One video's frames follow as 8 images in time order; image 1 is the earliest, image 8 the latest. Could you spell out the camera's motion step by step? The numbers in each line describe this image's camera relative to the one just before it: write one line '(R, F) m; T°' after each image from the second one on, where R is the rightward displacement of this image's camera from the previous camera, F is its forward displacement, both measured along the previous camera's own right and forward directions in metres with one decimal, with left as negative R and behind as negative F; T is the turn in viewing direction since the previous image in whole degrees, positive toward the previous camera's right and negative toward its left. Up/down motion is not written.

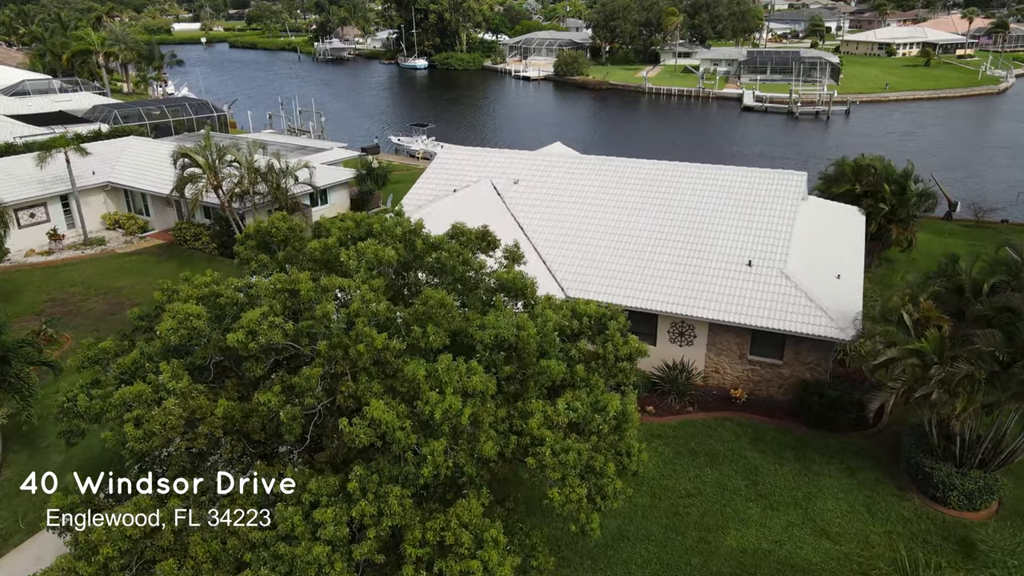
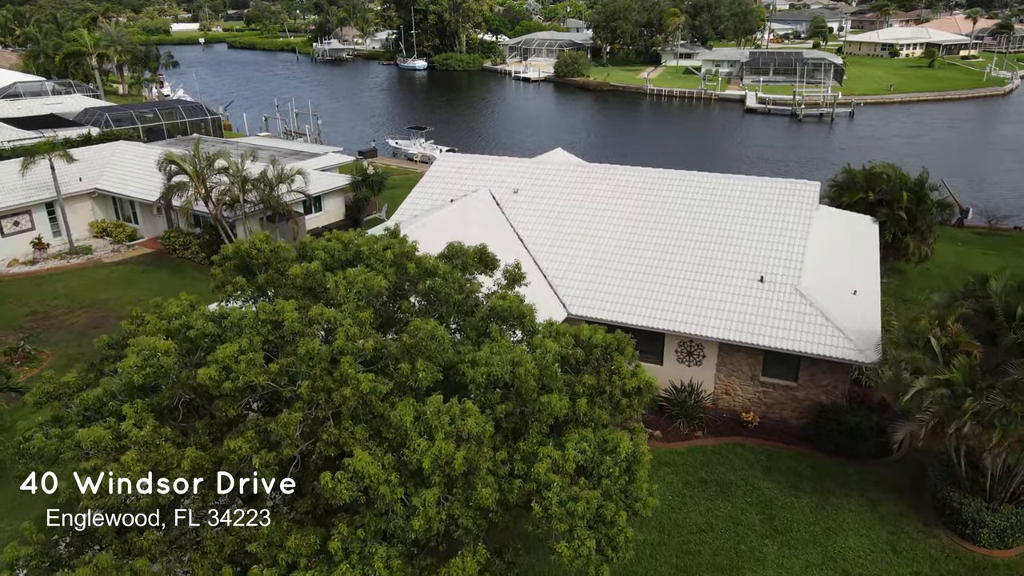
(0.0, +1.3) m; 0°
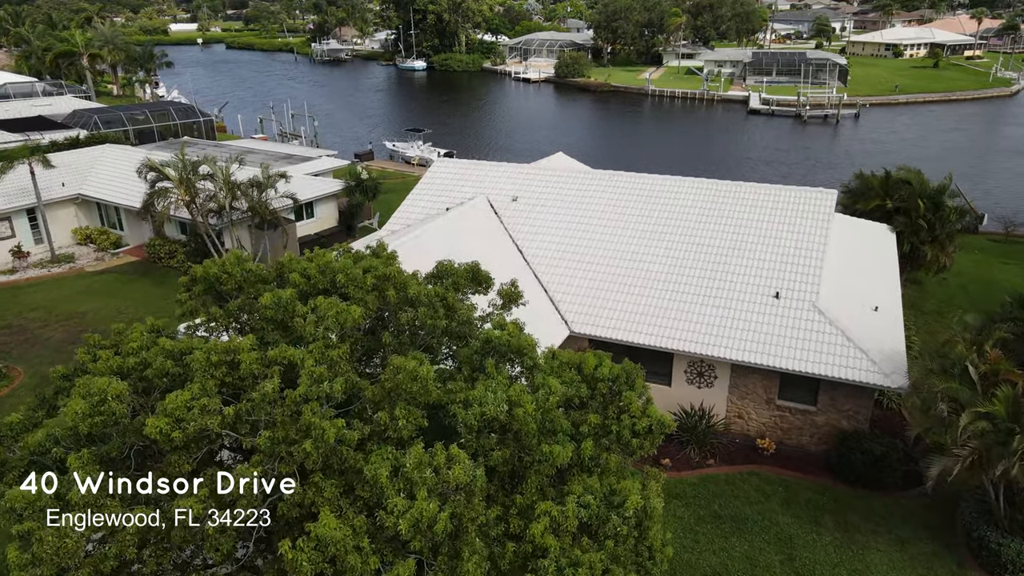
(0.0, +1.5) m; 0°
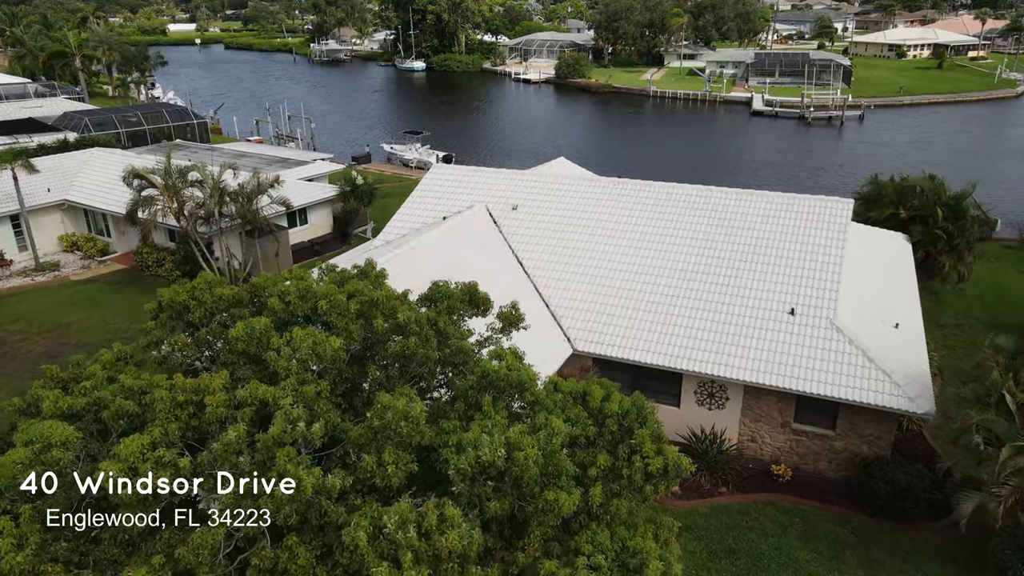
(0.0, +1.2) m; 0°
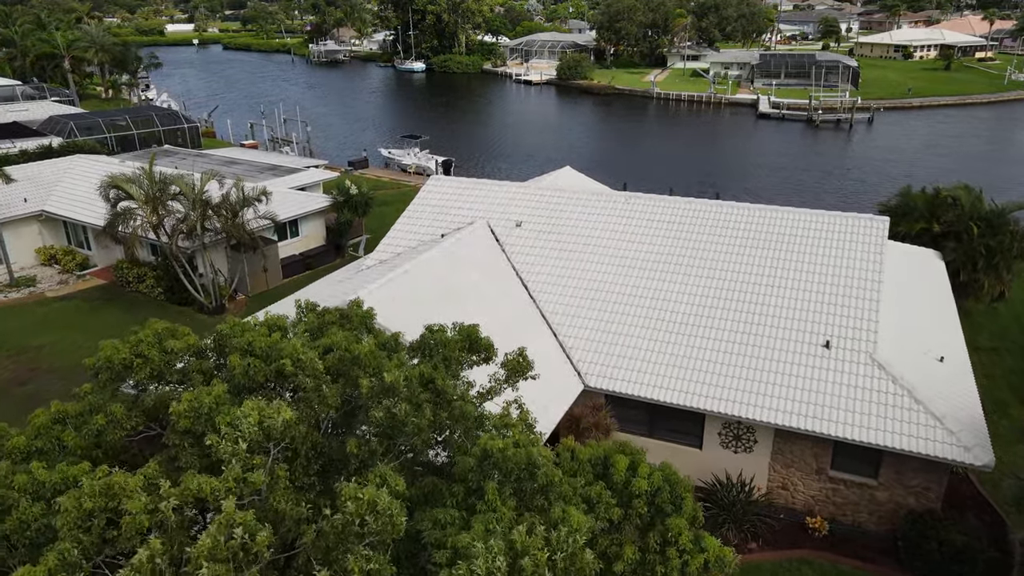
(-0.1, +2.0) m; 0°
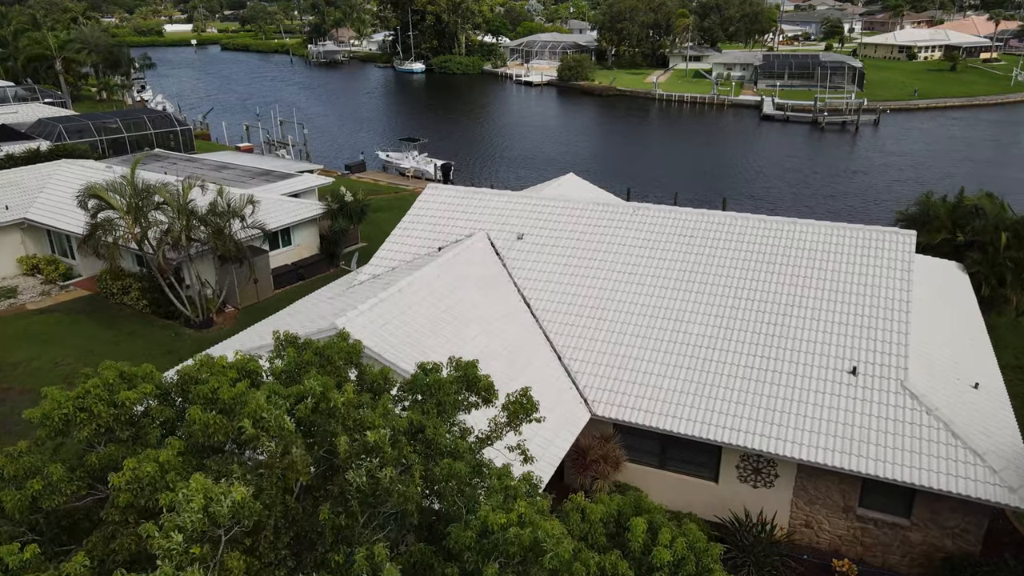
(0.0, +1.4) m; 0°
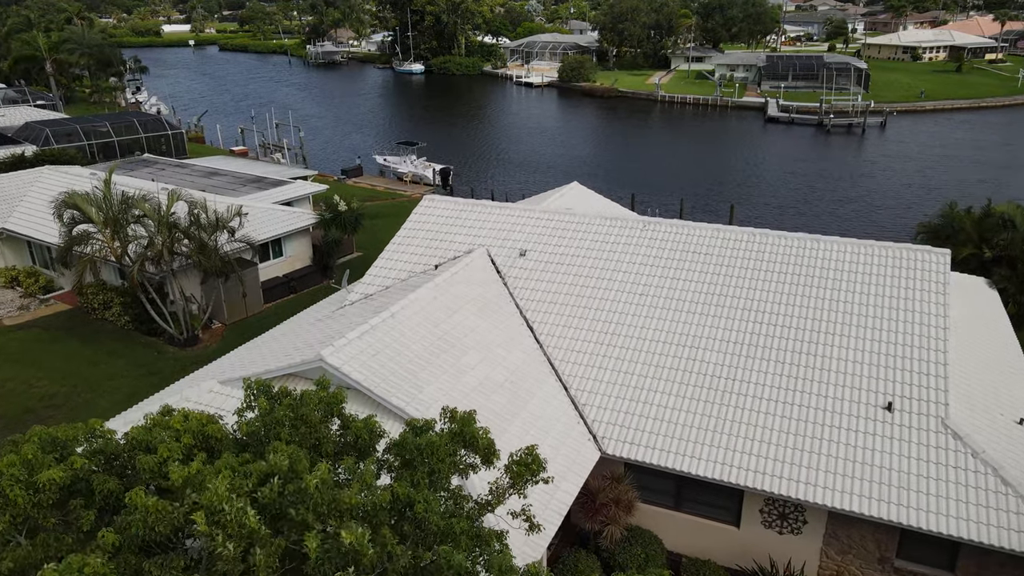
(0.0, +1.5) m; 0°
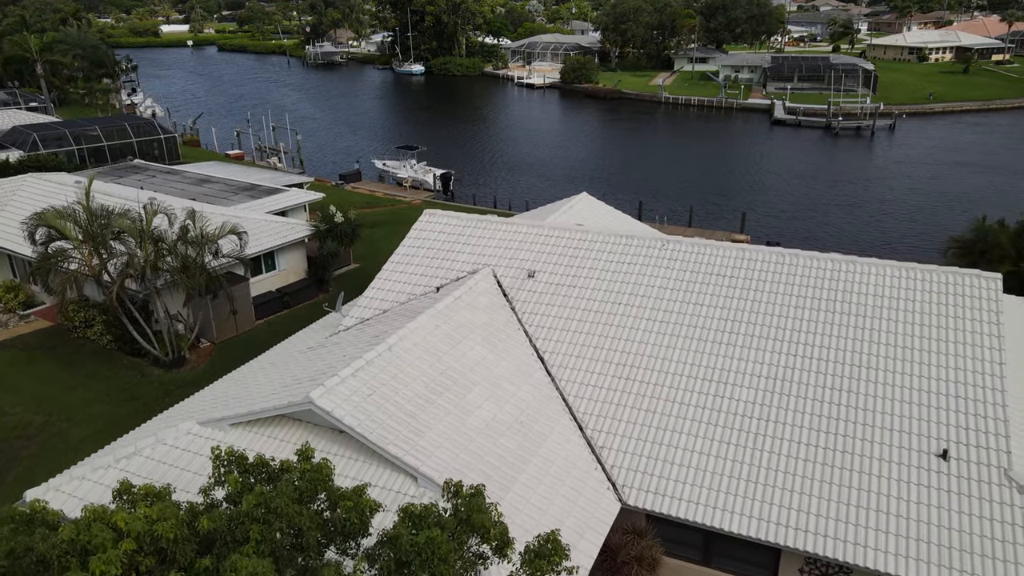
(-0.2, +1.7) m; 0°
